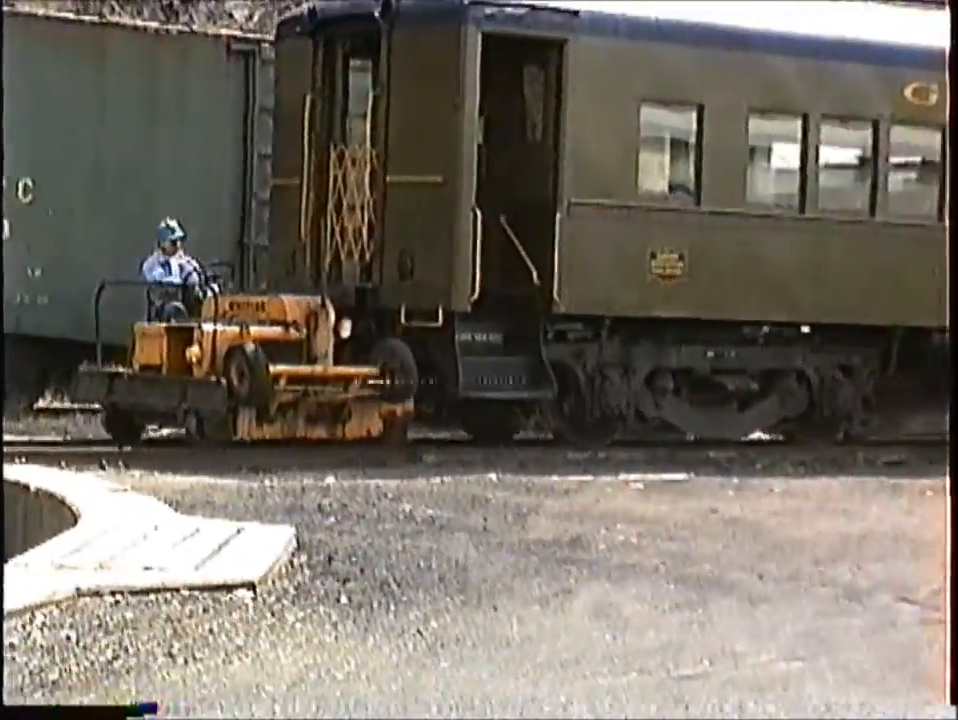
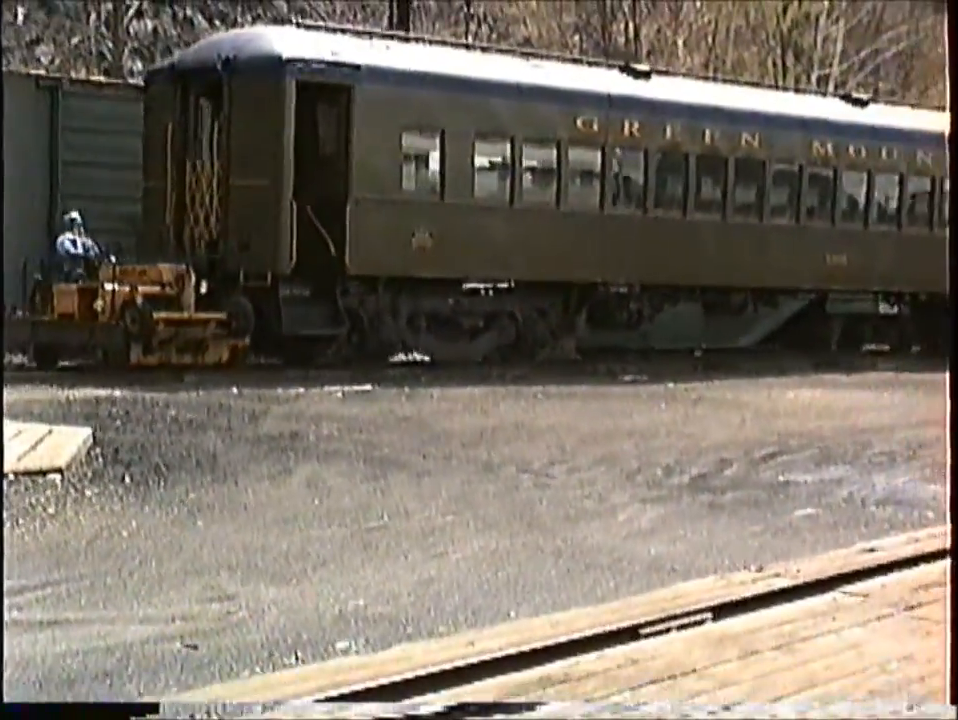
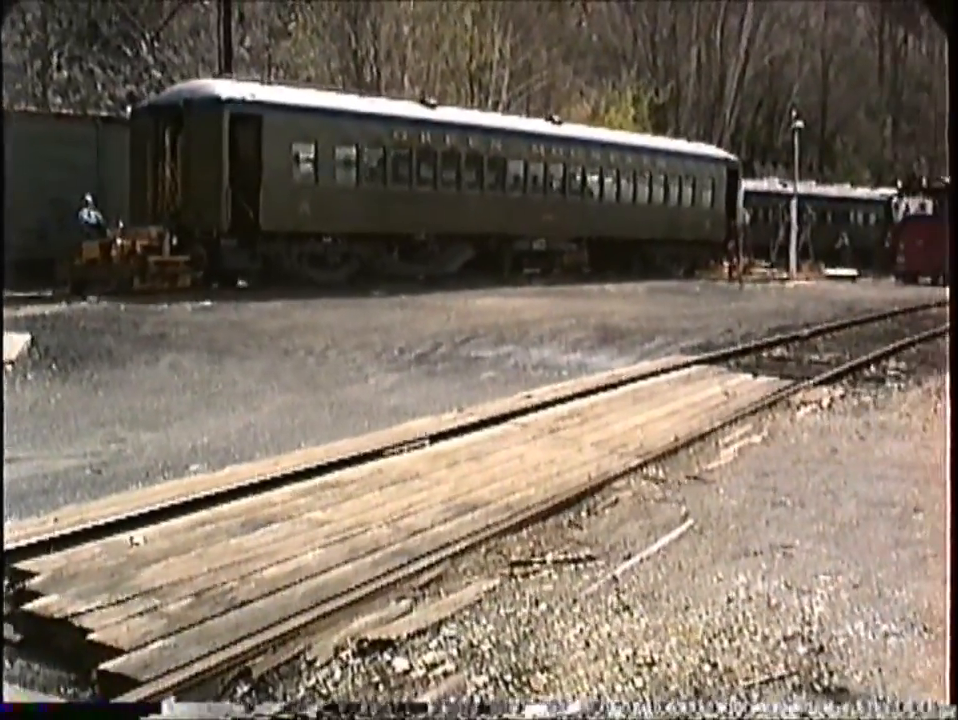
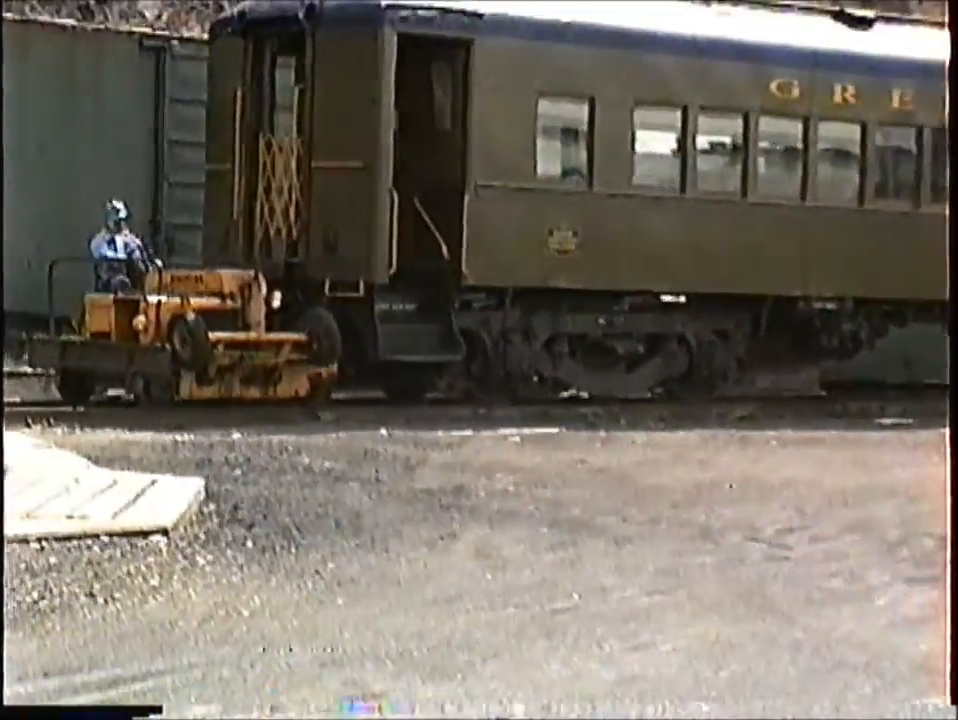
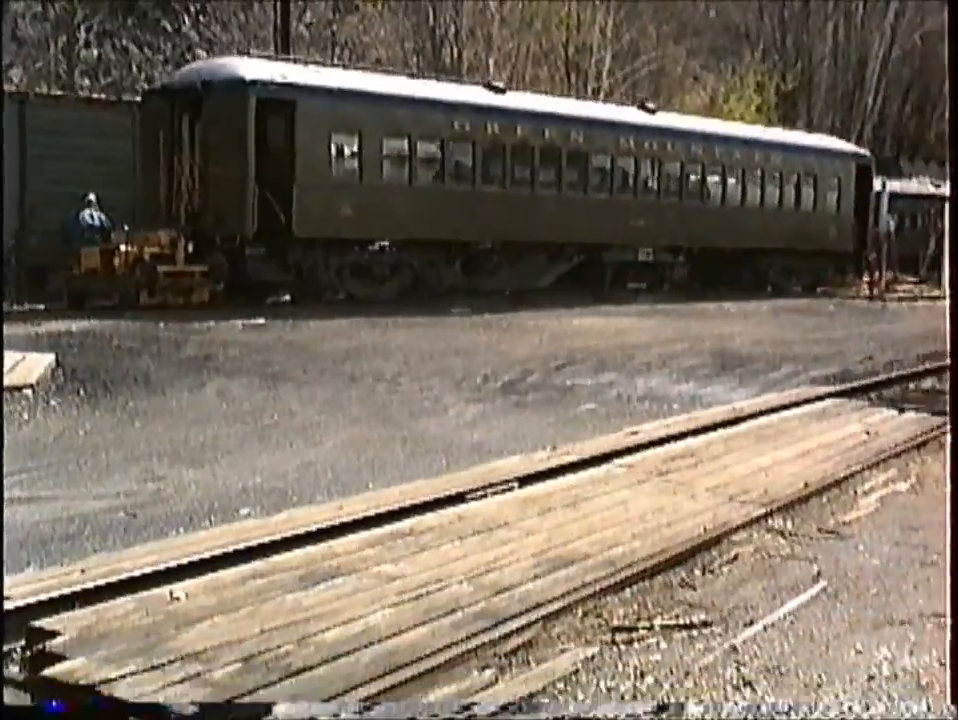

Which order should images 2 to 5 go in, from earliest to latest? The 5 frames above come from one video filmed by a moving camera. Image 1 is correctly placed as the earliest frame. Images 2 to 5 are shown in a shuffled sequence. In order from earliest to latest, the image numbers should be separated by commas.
4, 2, 5, 3
